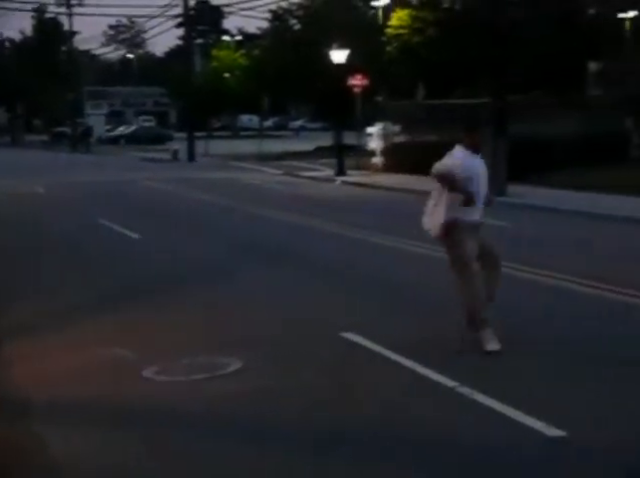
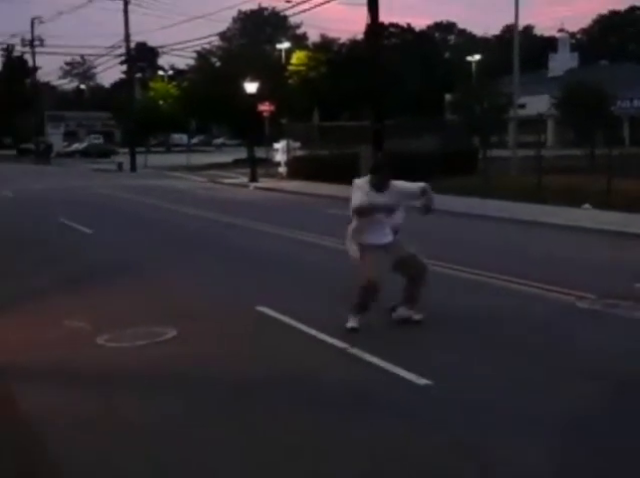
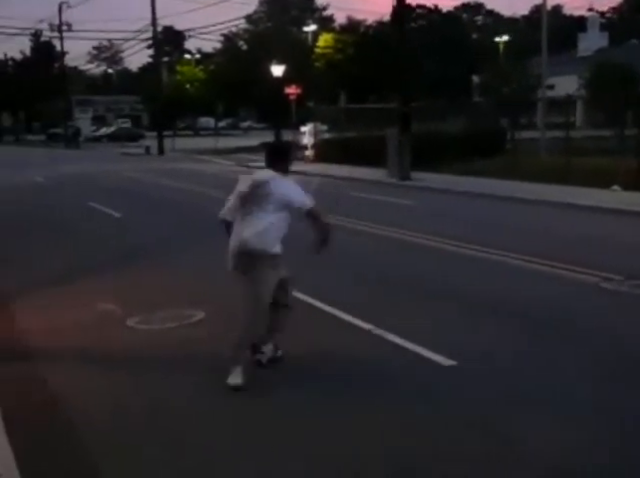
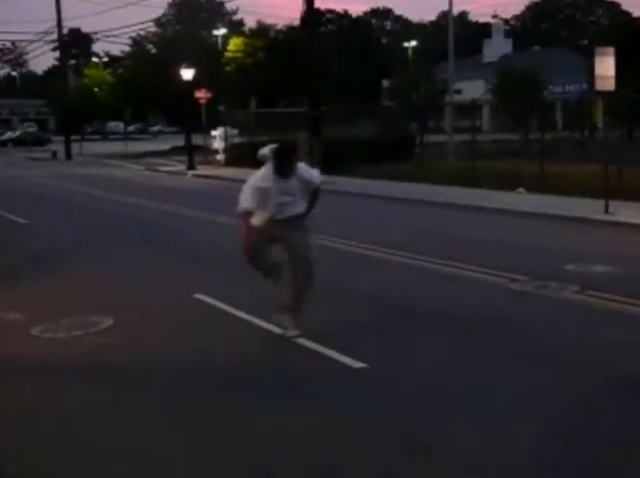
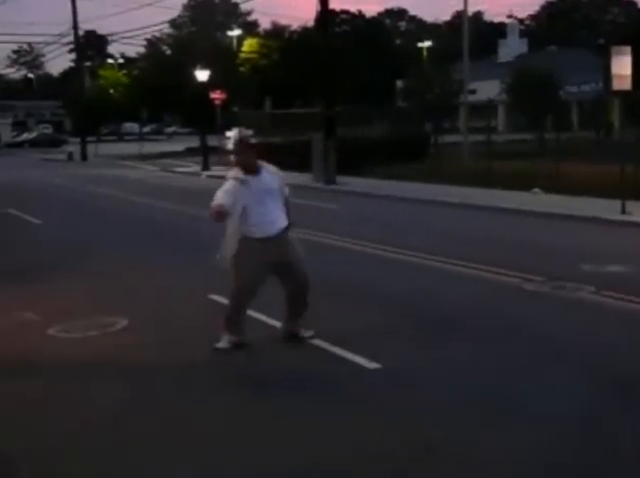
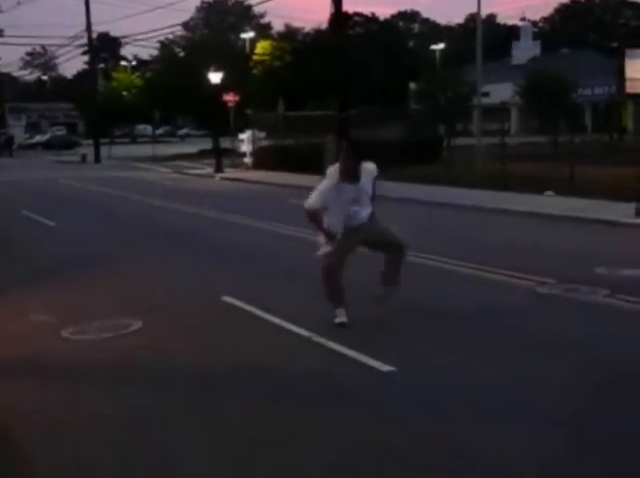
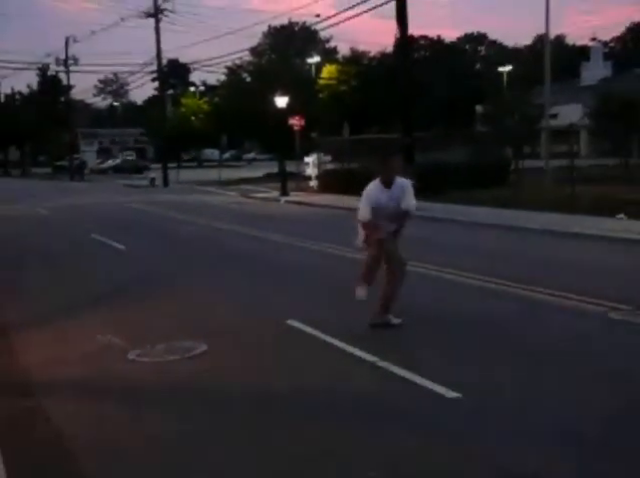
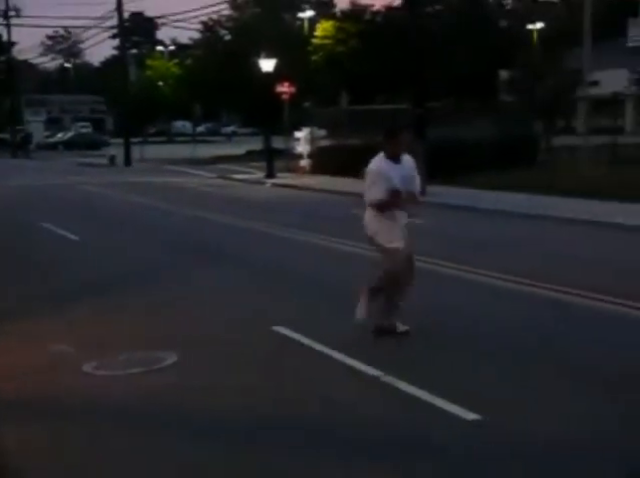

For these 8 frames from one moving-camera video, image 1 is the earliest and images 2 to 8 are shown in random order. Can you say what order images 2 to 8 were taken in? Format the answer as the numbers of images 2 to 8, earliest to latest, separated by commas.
8, 7, 6, 2, 4, 3, 5
